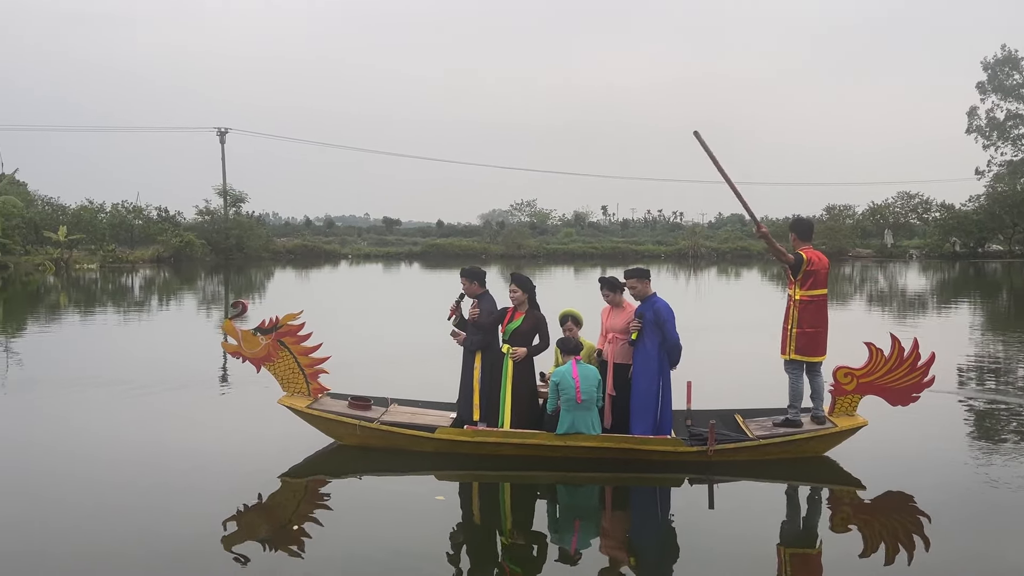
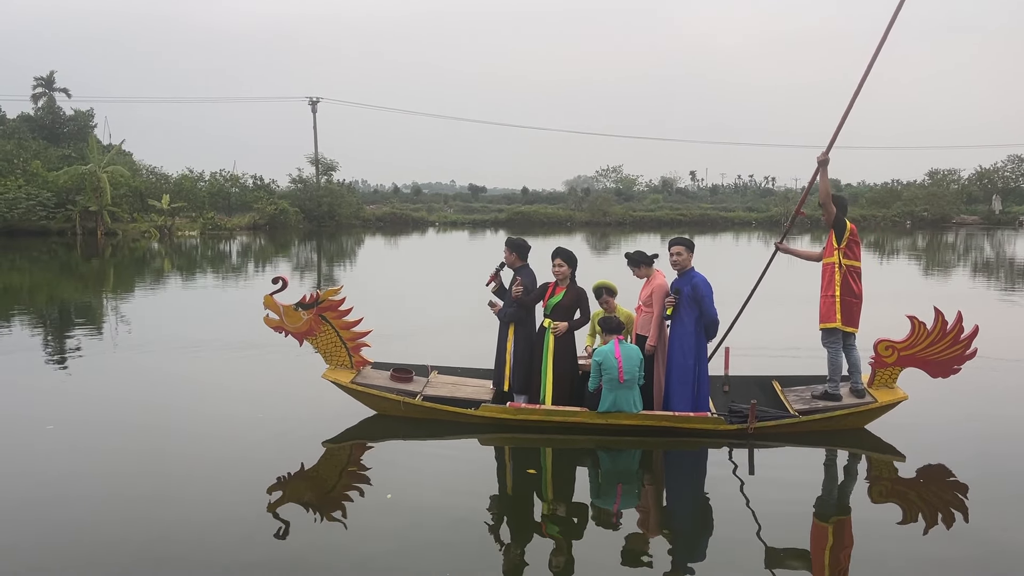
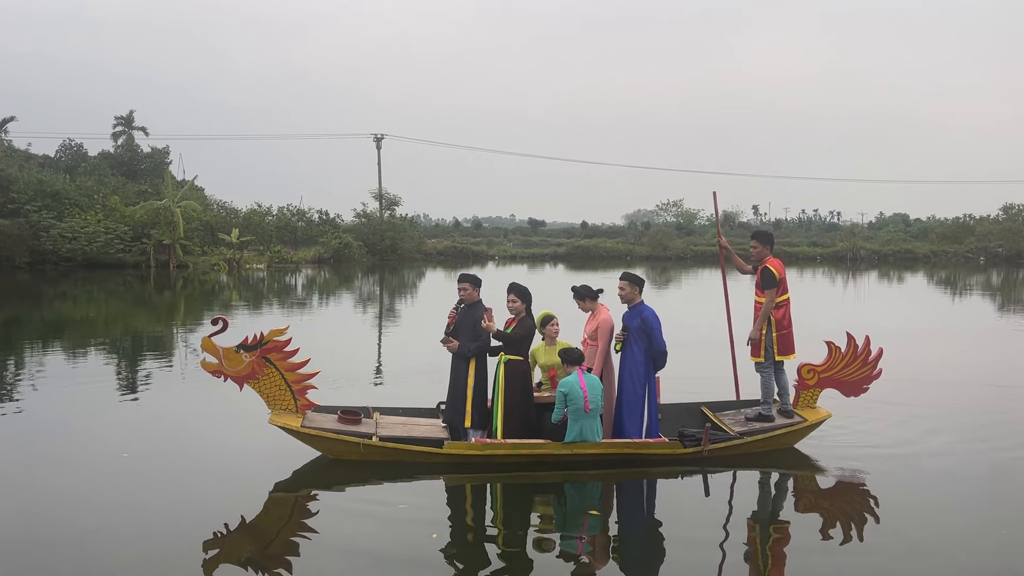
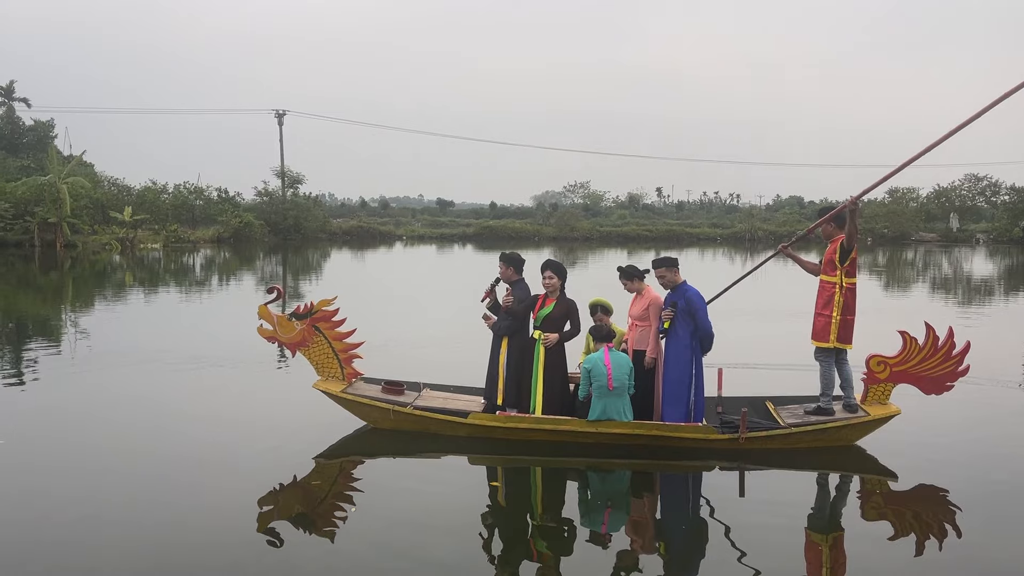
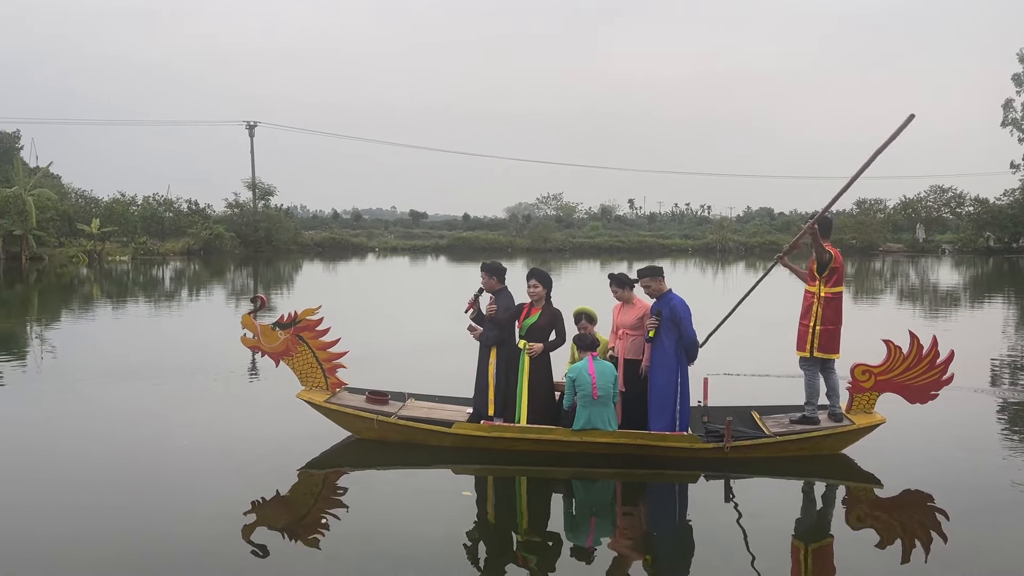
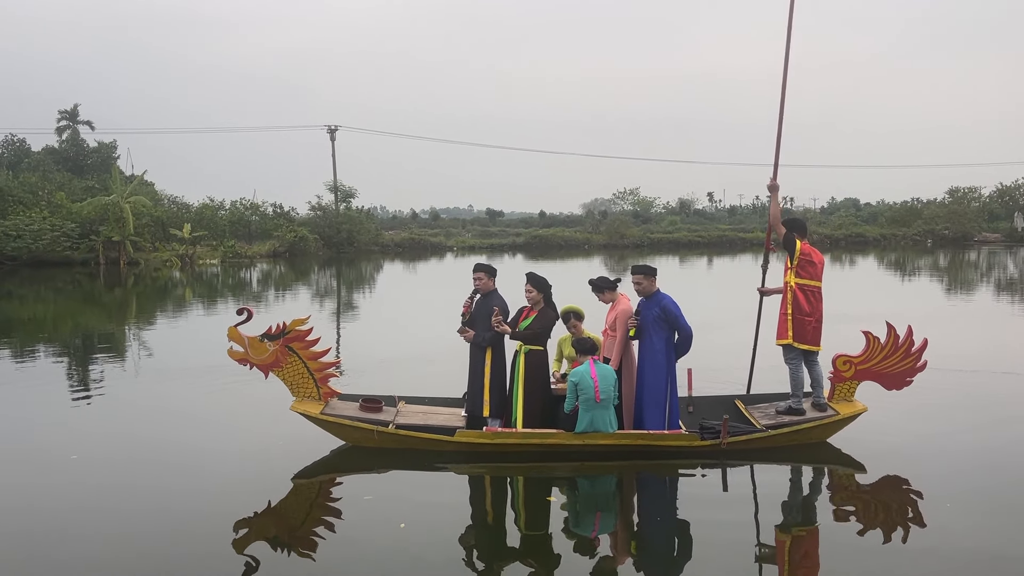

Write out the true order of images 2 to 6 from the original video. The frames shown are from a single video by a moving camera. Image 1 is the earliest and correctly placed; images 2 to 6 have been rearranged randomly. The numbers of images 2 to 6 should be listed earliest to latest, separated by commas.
5, 4, 2, 6, 3
